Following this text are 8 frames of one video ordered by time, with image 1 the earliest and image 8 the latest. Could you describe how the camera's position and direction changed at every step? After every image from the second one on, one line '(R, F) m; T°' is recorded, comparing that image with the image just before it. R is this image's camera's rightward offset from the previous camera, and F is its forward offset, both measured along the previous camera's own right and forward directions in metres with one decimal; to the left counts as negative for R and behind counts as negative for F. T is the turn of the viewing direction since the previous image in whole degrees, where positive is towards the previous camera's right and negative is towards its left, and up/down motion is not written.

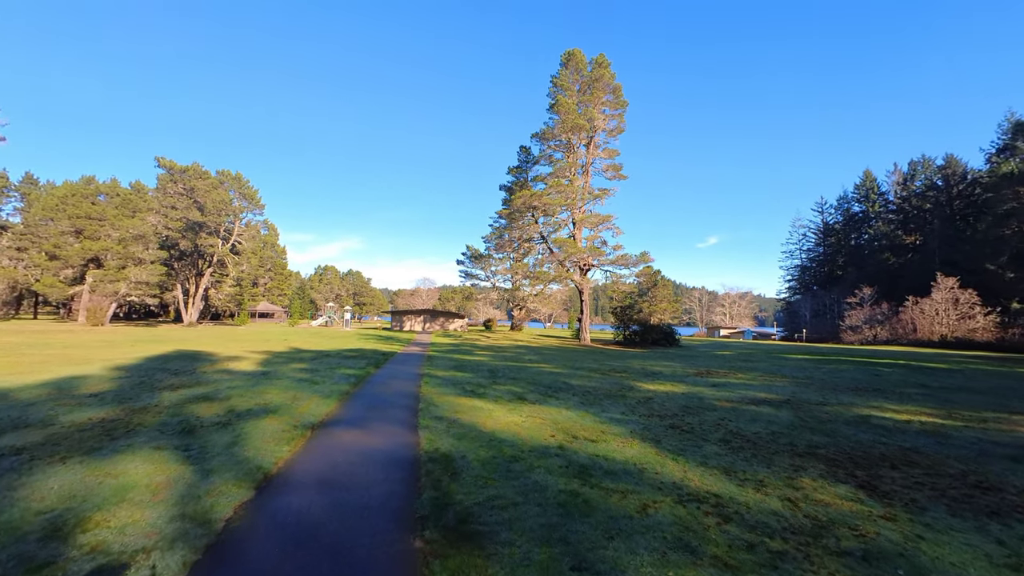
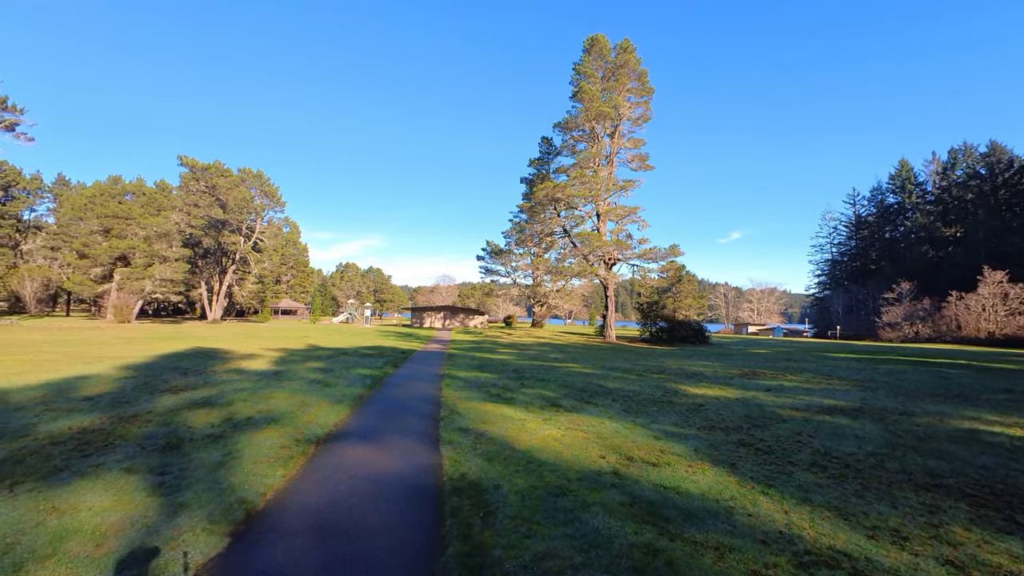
(-0.2, +1.0) m; -2°
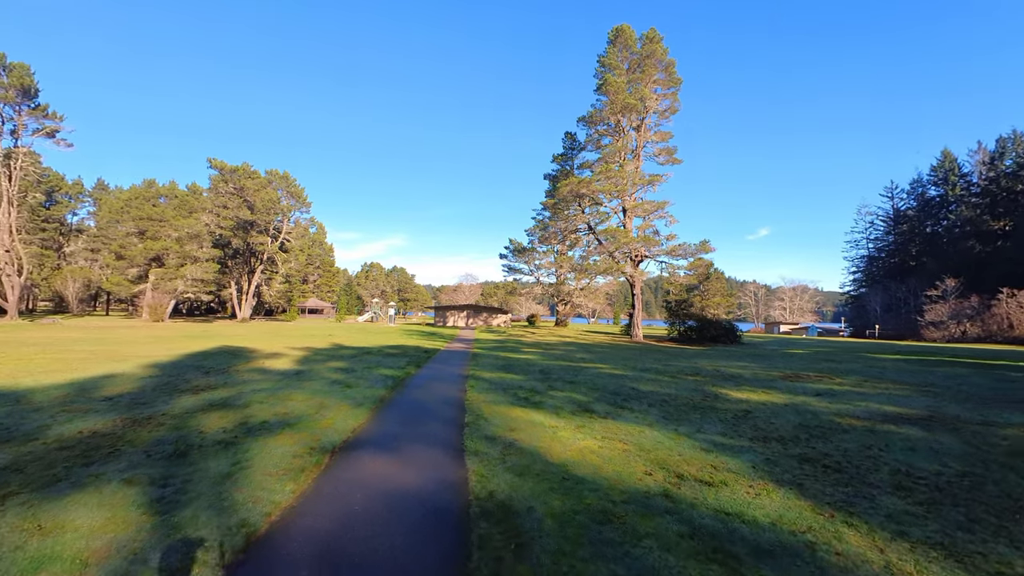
(-0.1, +0.5) m; -3°
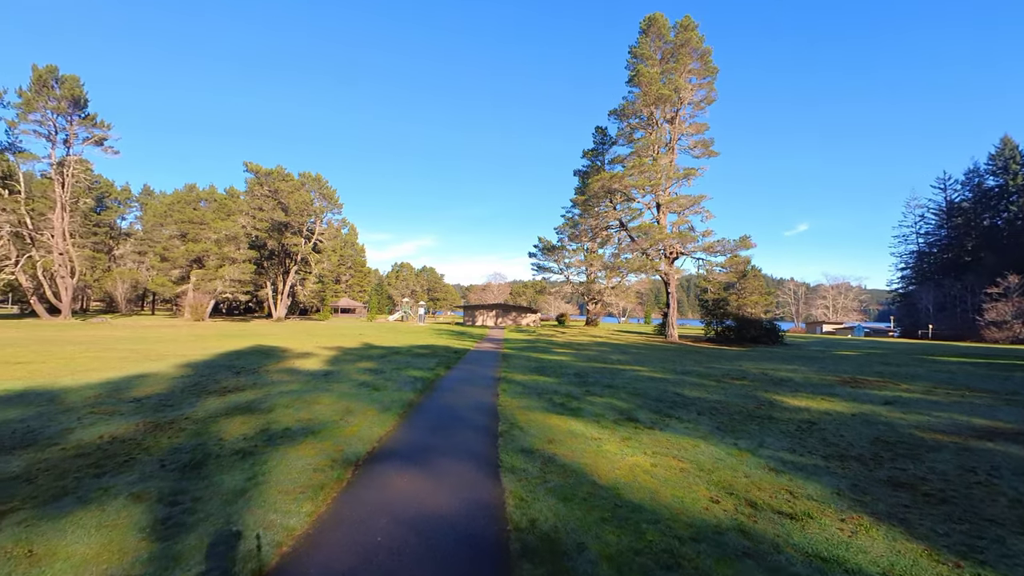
(-0.1, +0.5) m; -4°
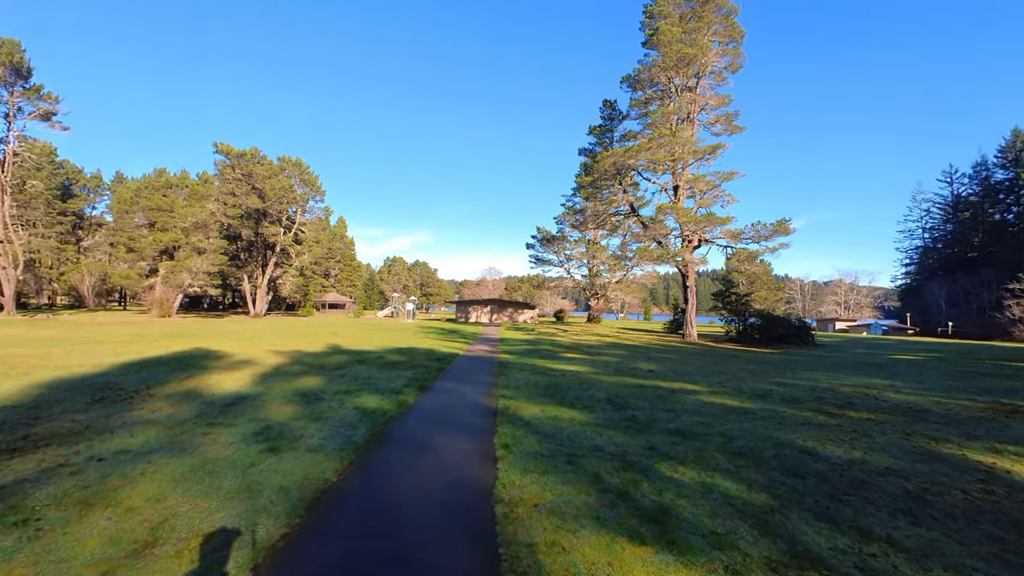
(-0.2, +3.8) m; +1°
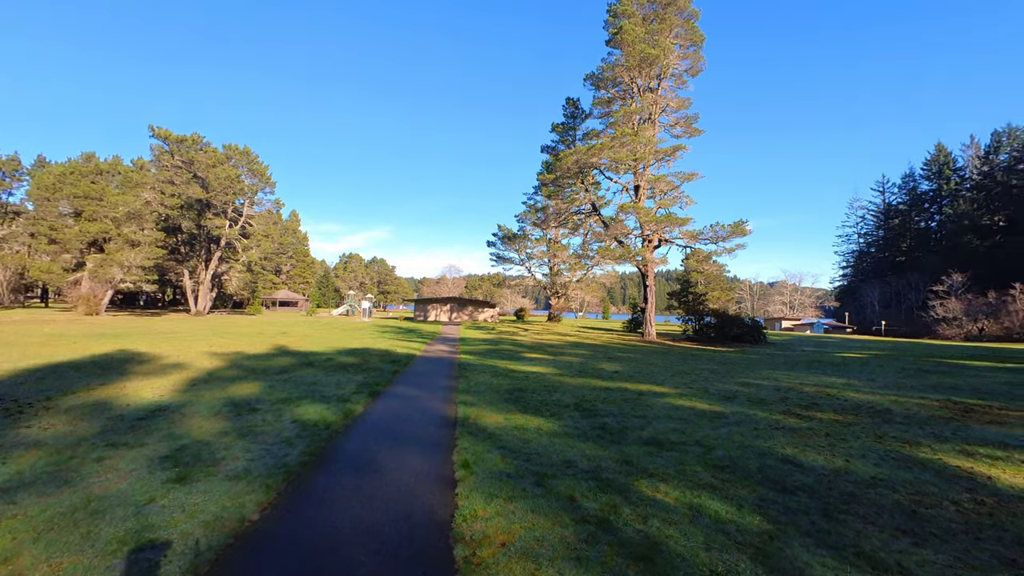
(0.0, +0.6) m; +5°
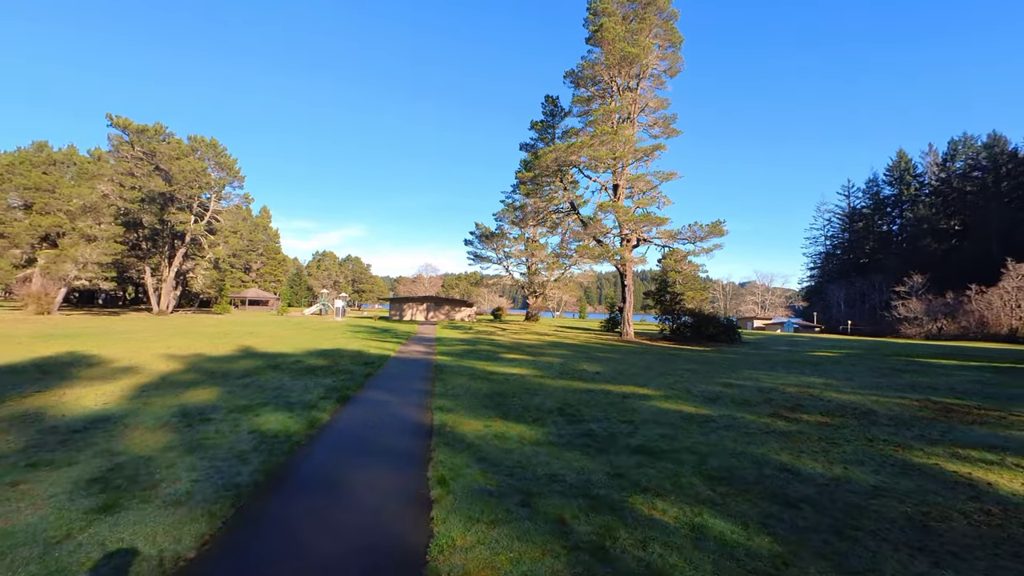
(0.0, +0.4) m; +3°
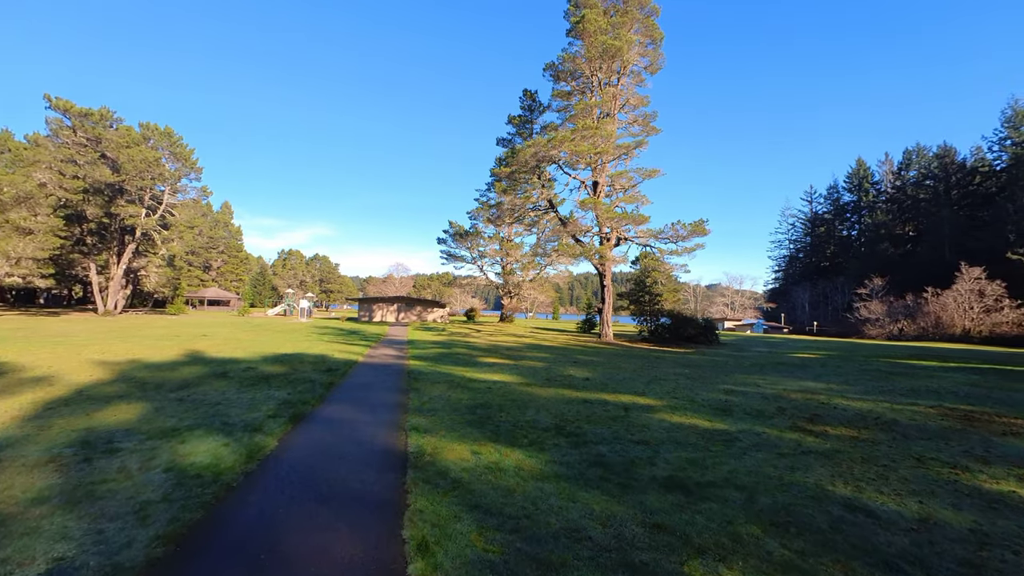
(-0.2, +1.1) m; +4°
